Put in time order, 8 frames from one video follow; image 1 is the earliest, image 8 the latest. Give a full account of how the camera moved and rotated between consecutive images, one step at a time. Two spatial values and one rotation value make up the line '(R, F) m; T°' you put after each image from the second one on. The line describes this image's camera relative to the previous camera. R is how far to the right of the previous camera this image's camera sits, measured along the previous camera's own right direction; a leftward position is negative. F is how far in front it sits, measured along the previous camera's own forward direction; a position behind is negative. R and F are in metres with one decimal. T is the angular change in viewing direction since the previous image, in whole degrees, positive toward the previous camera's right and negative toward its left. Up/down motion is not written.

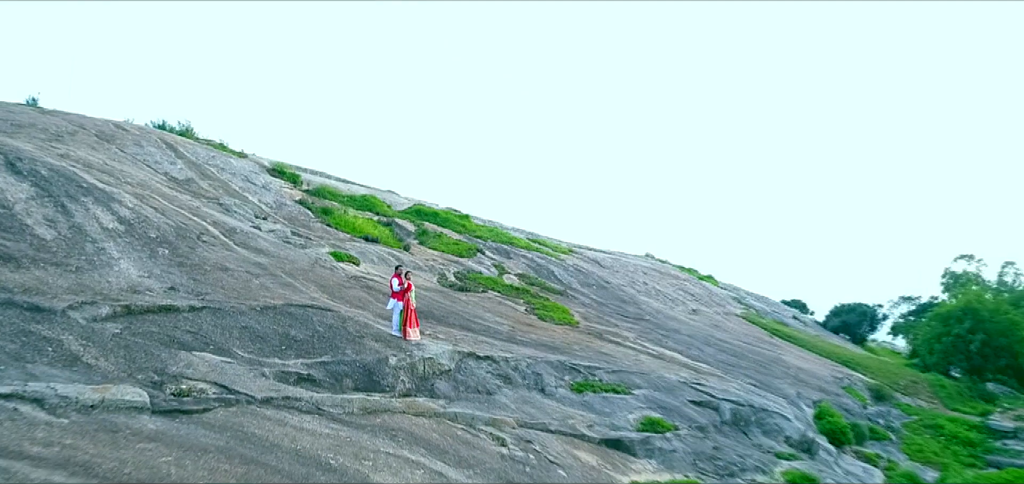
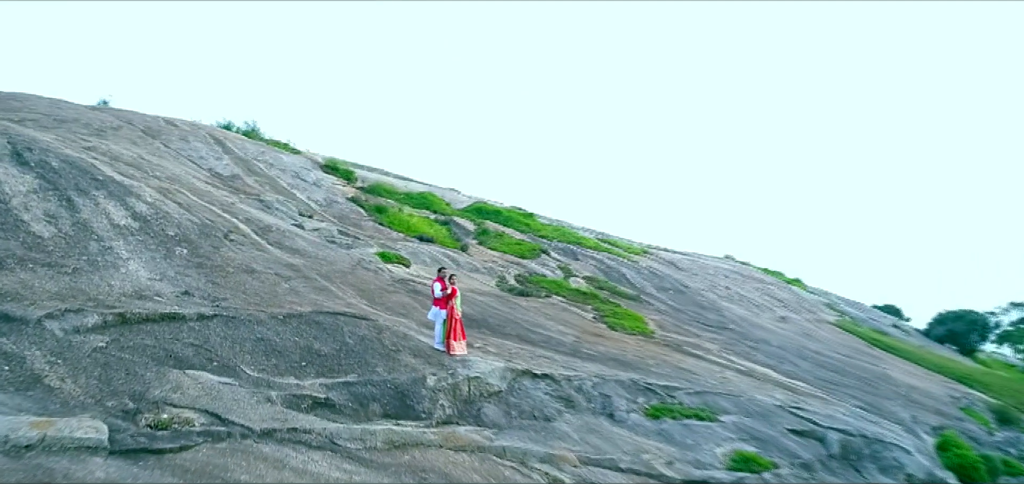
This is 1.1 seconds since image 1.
(+0.2, +2.1) m; -6°
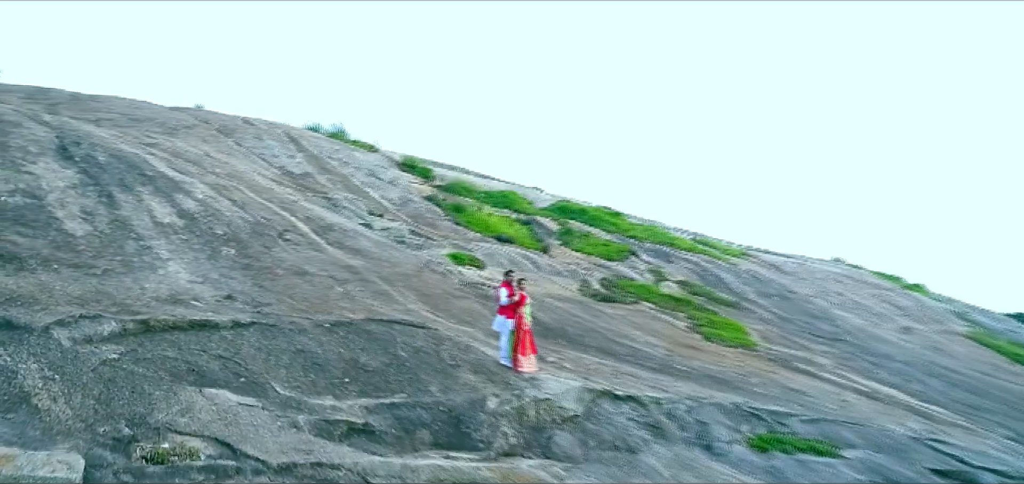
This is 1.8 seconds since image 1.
(+0.2, +1.7) m; -7°
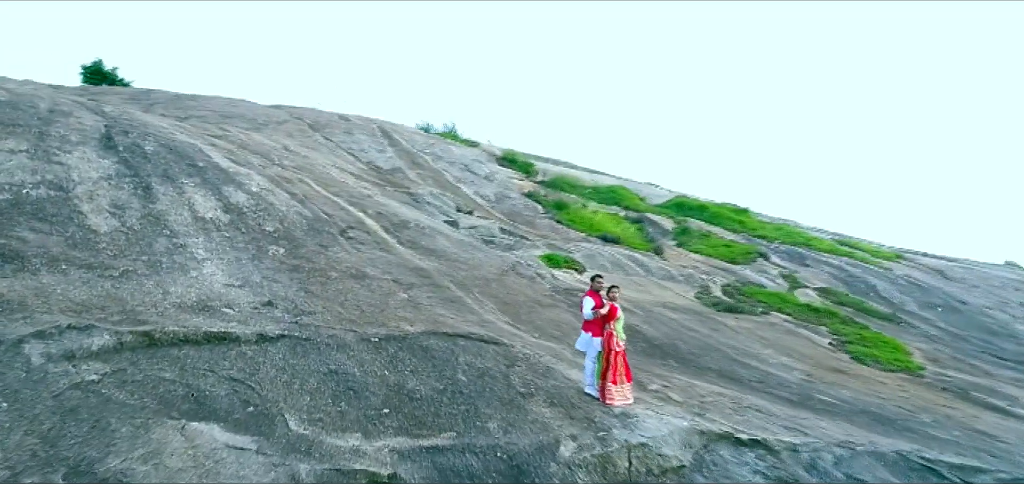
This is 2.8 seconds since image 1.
(+0.4, +2.1) m; -10°
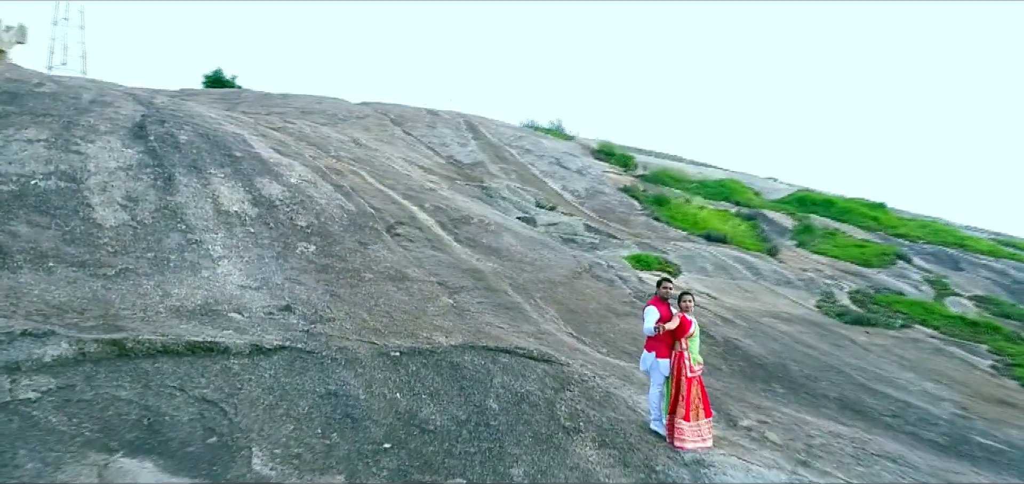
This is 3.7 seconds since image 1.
(+0.7, +1.7) m; -10°
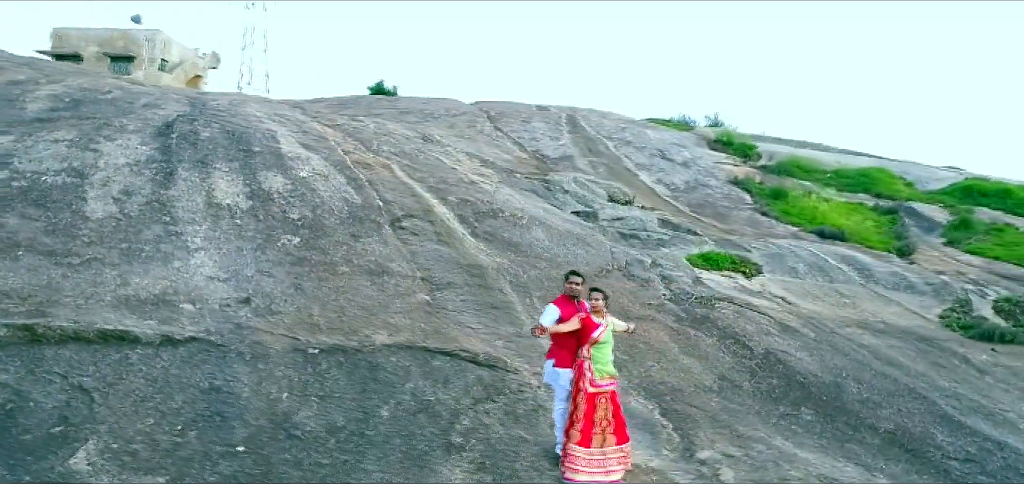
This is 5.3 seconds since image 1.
(+2.3, +1.2) m; -15°
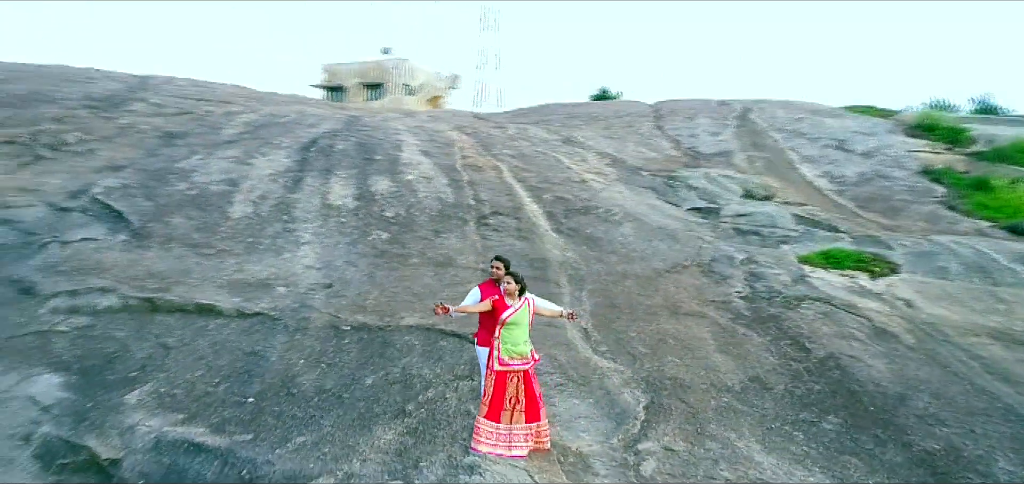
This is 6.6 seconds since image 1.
(+2.5, +0.1) m; -21°
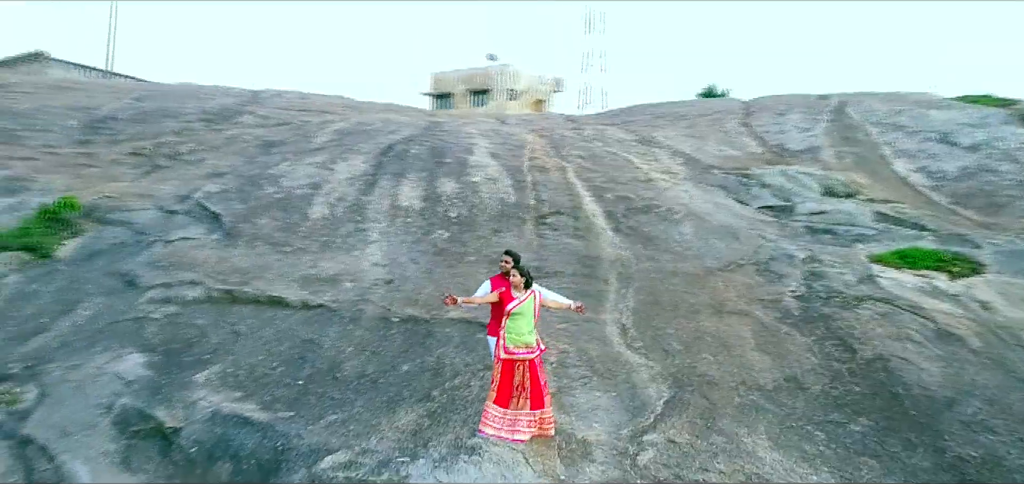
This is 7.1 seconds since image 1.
(+0.9, -0.2) m; -9°
